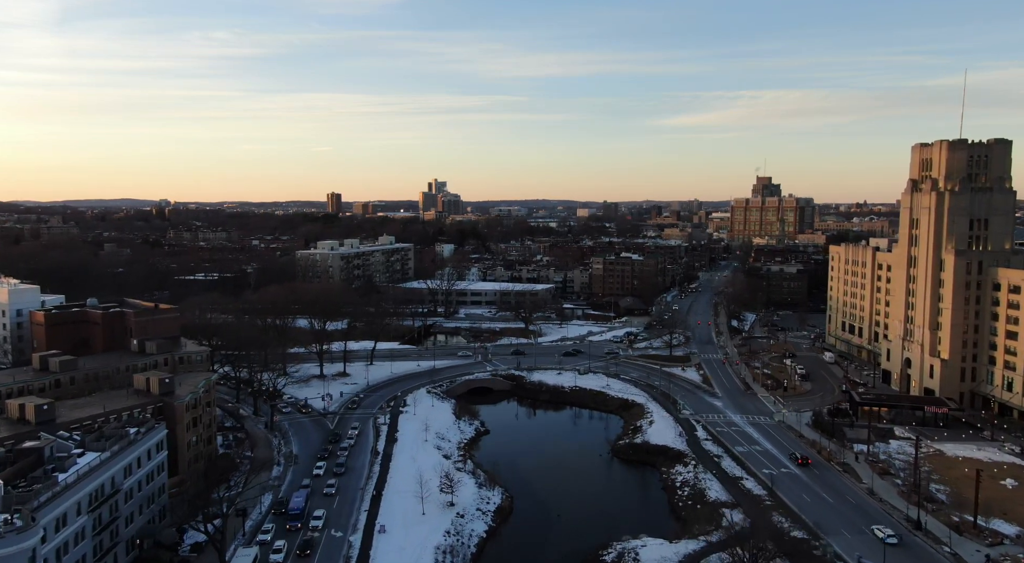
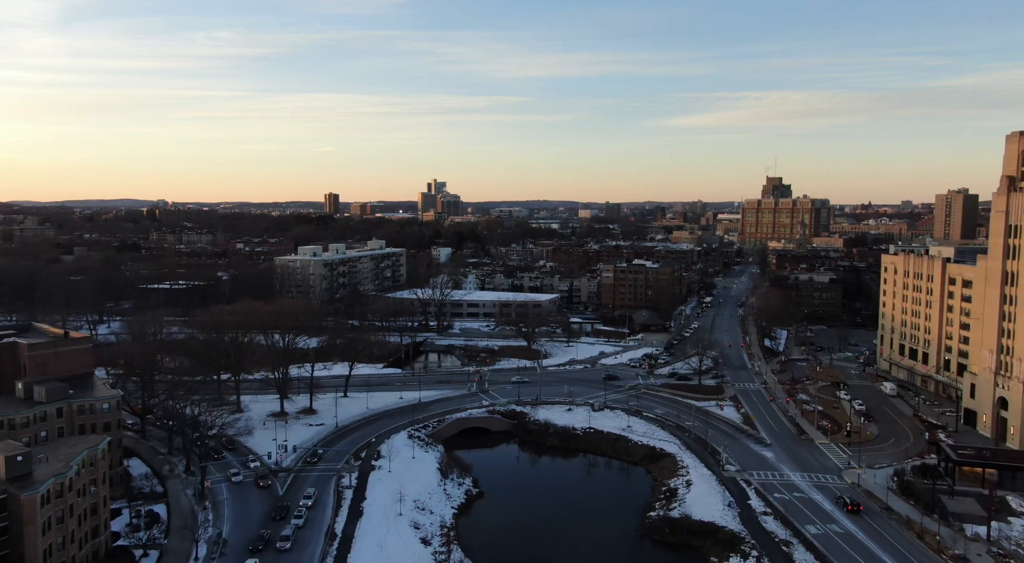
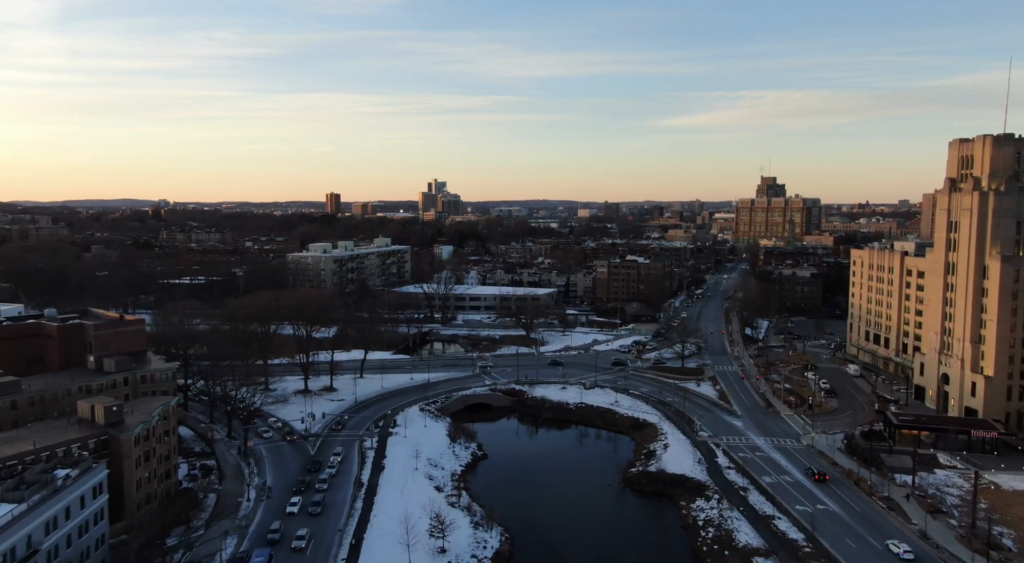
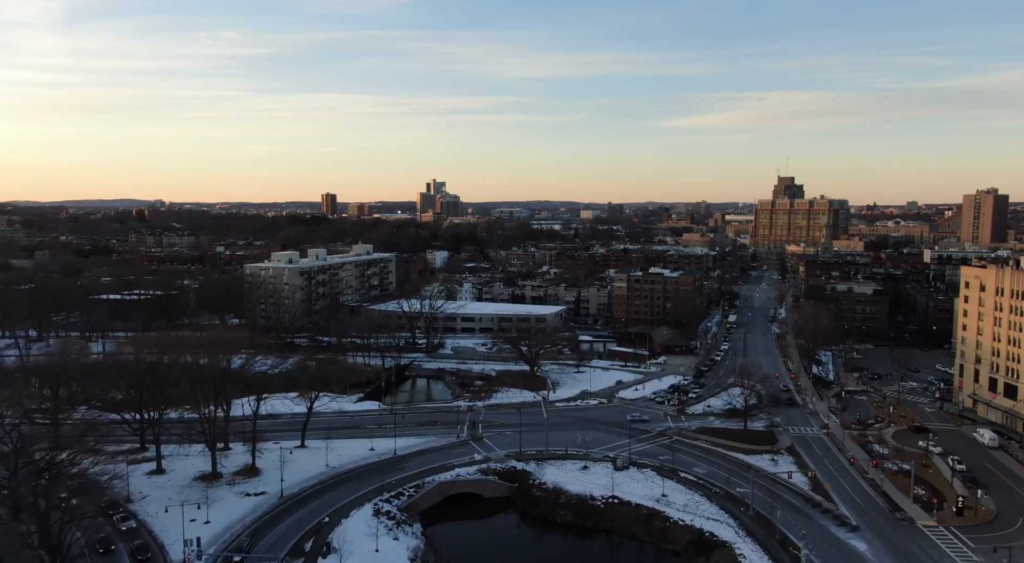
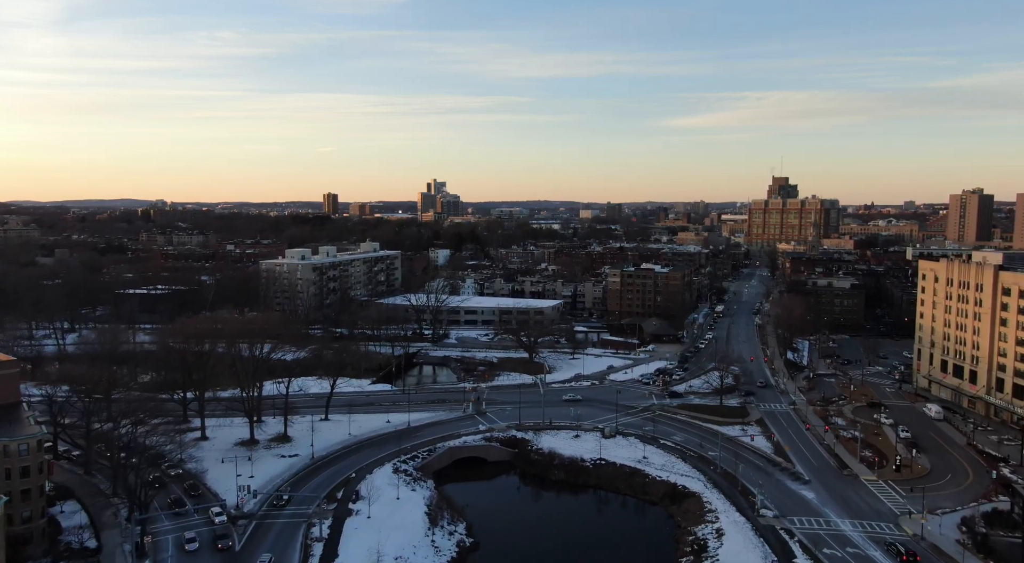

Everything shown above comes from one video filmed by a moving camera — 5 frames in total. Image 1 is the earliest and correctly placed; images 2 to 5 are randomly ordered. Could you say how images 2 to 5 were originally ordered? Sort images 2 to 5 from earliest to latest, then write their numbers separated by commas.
3, 2, 5, 4
